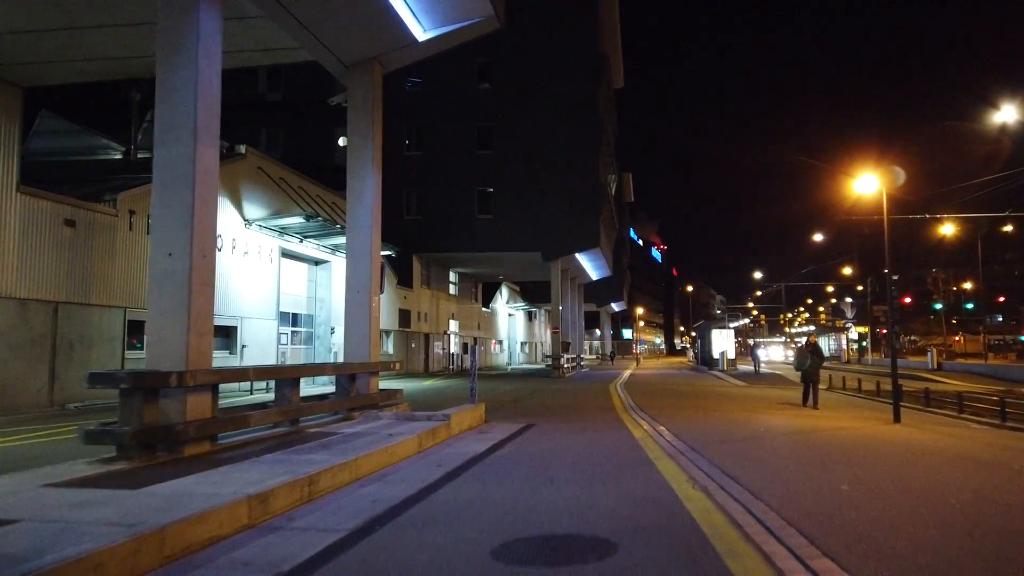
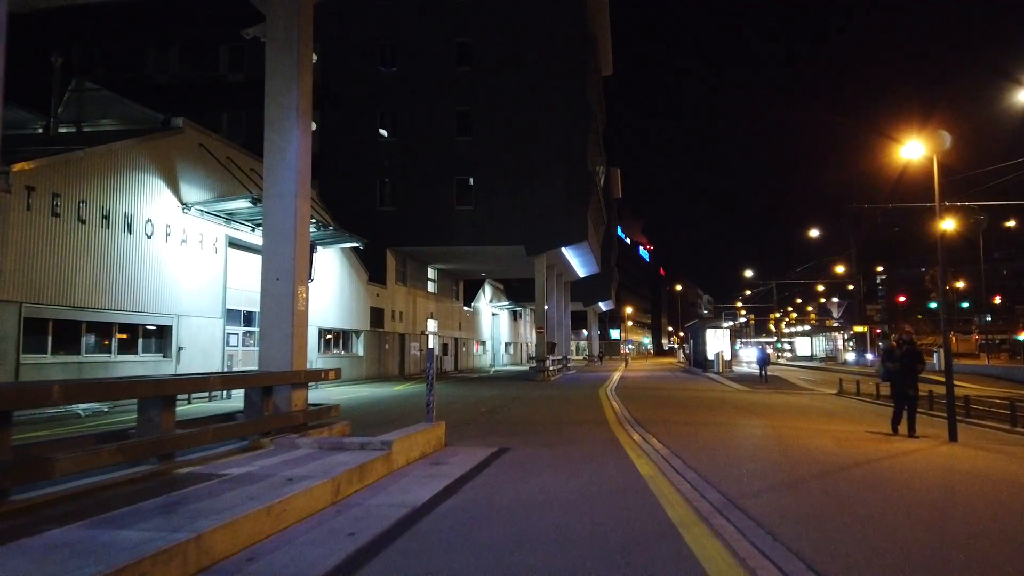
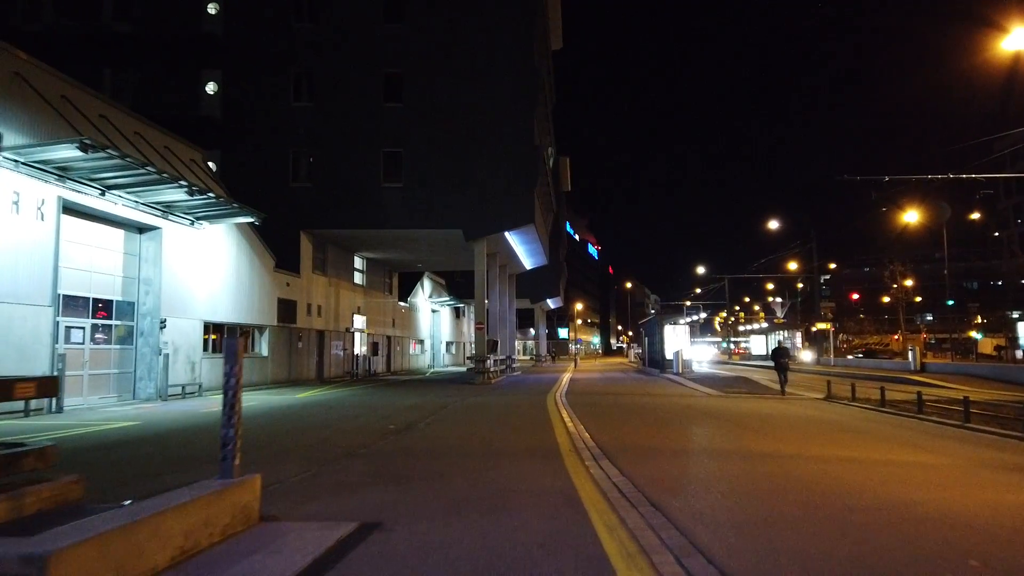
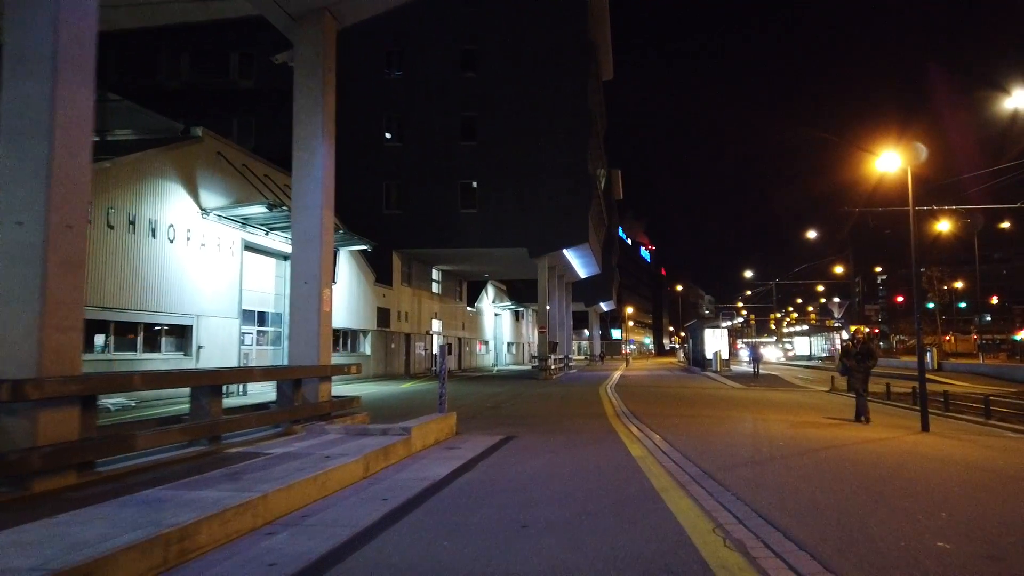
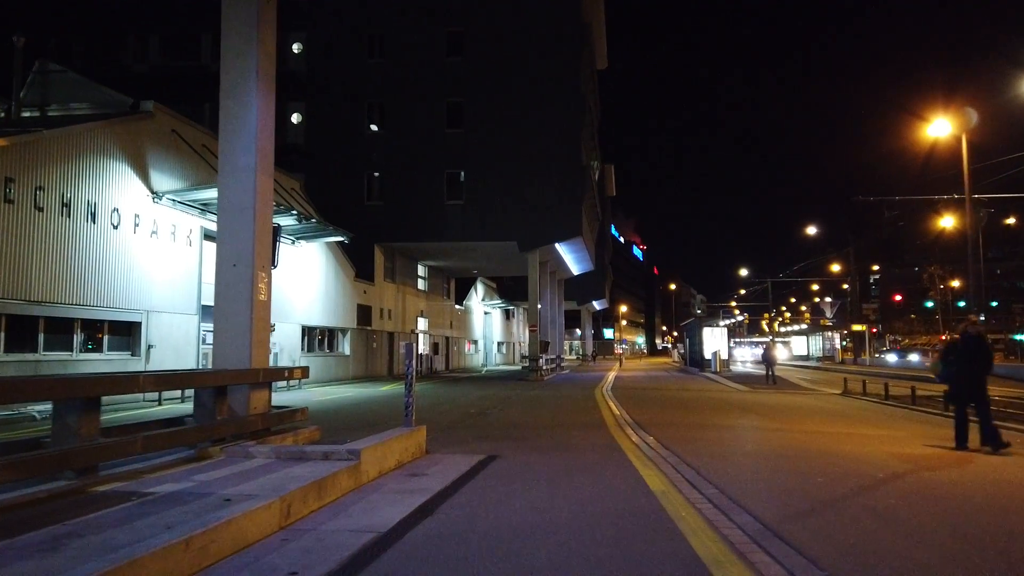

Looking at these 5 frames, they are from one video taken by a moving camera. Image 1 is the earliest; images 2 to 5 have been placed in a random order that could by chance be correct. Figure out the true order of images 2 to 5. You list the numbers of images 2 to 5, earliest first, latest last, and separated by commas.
4, 2, 5, 3
